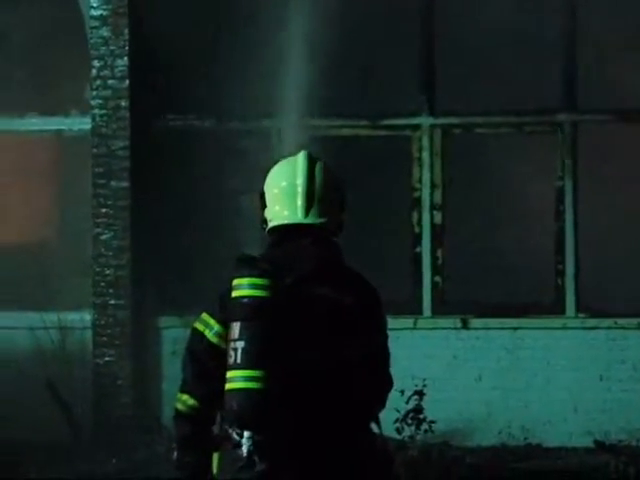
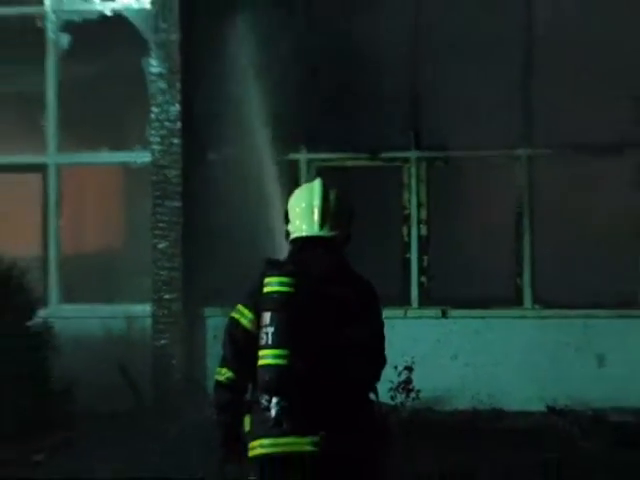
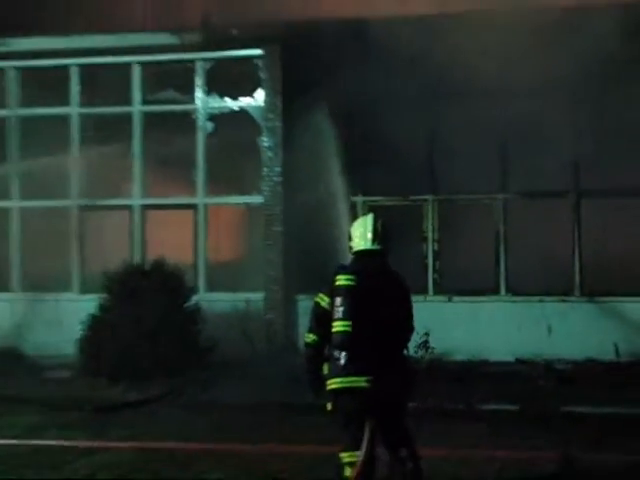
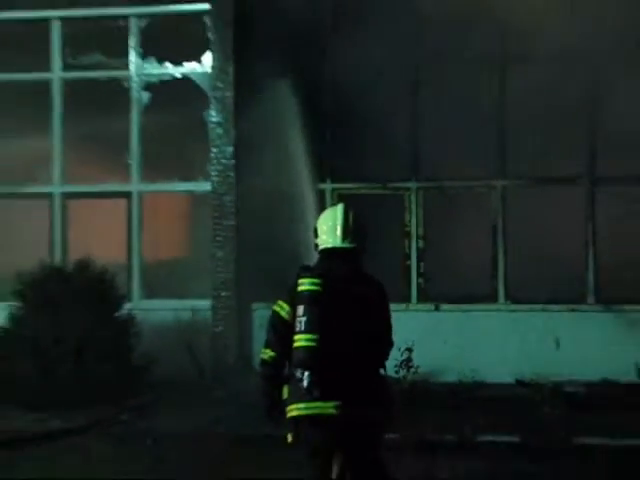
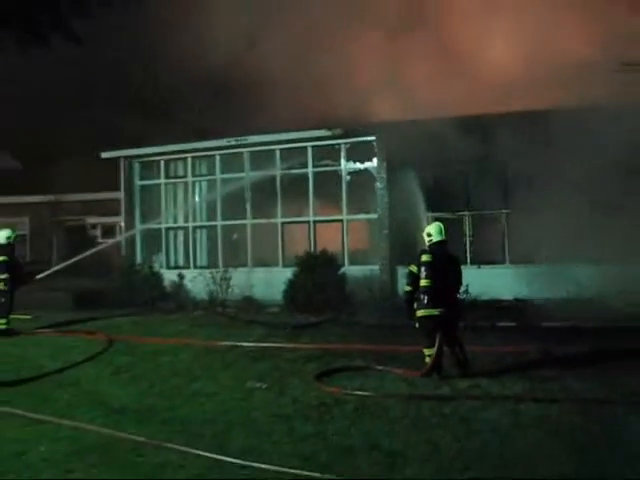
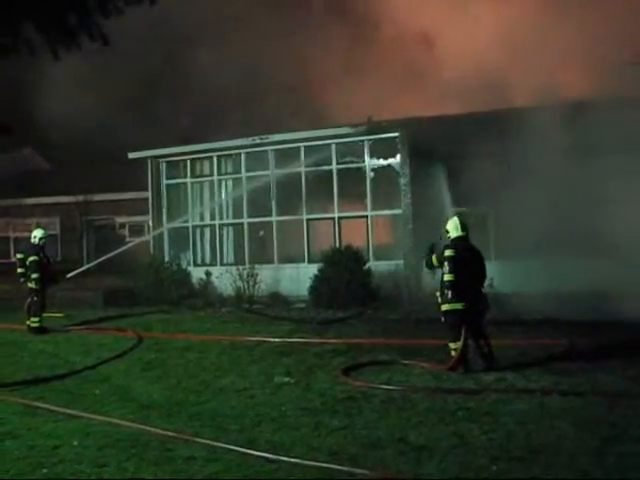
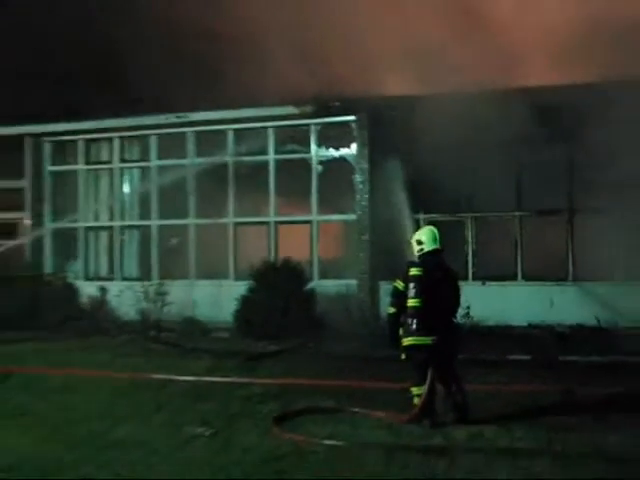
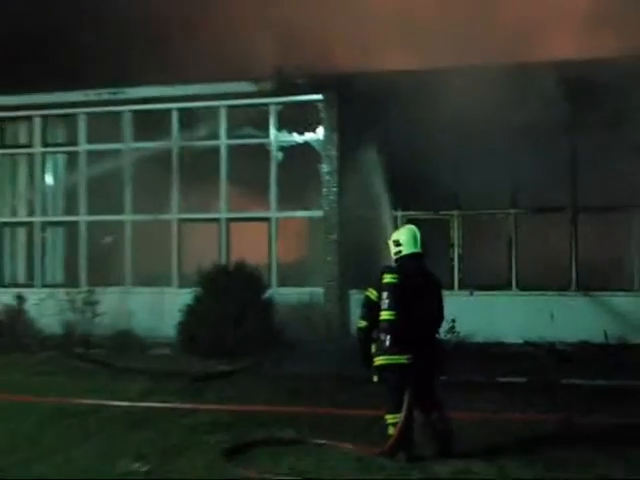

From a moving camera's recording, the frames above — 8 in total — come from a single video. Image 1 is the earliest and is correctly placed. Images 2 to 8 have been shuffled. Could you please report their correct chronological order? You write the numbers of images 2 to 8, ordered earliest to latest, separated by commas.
2, 4, 3, 8, 7, 5, 6
